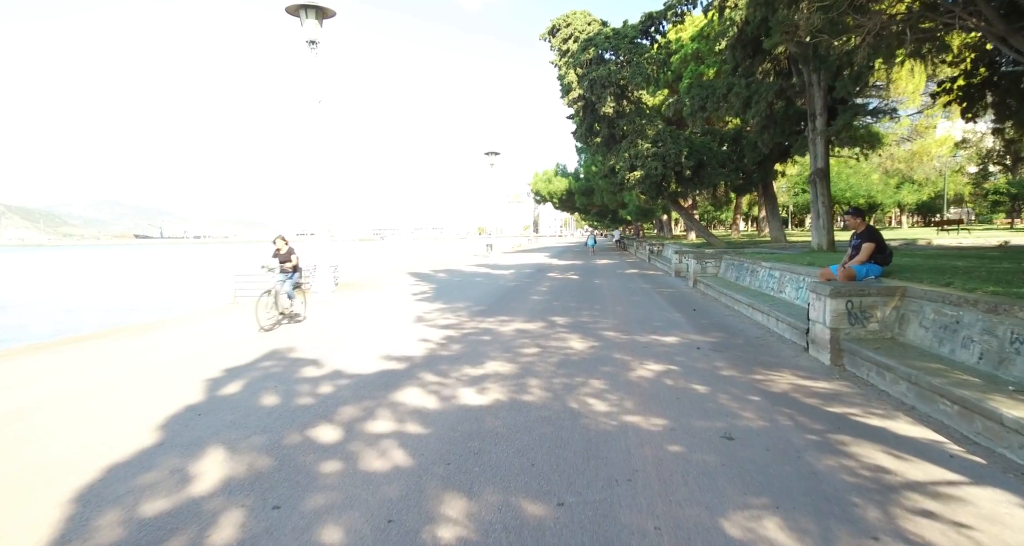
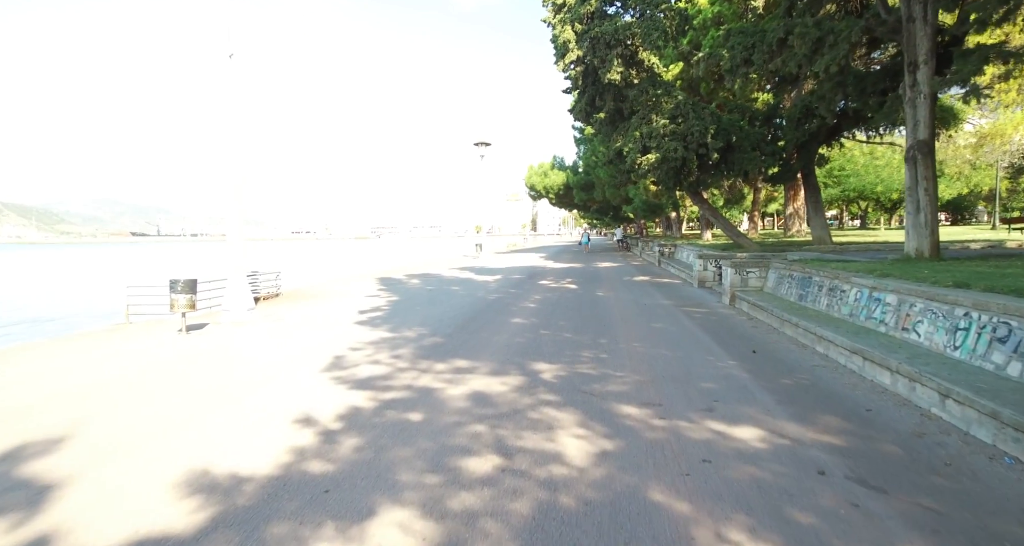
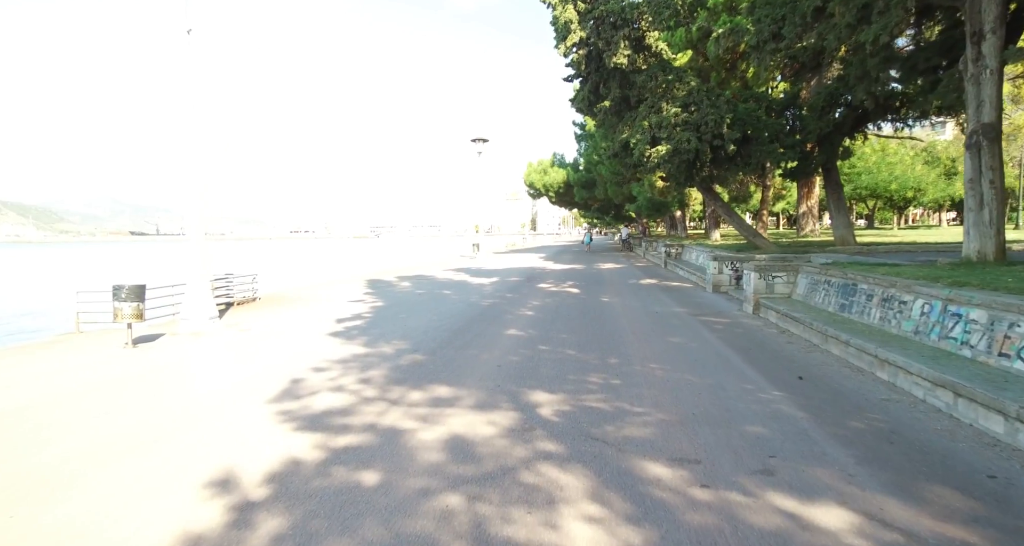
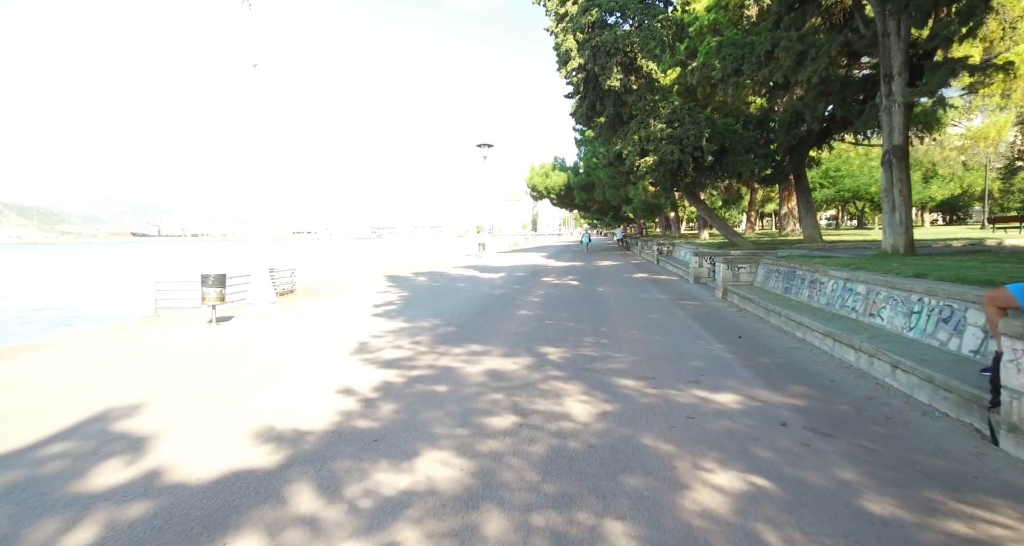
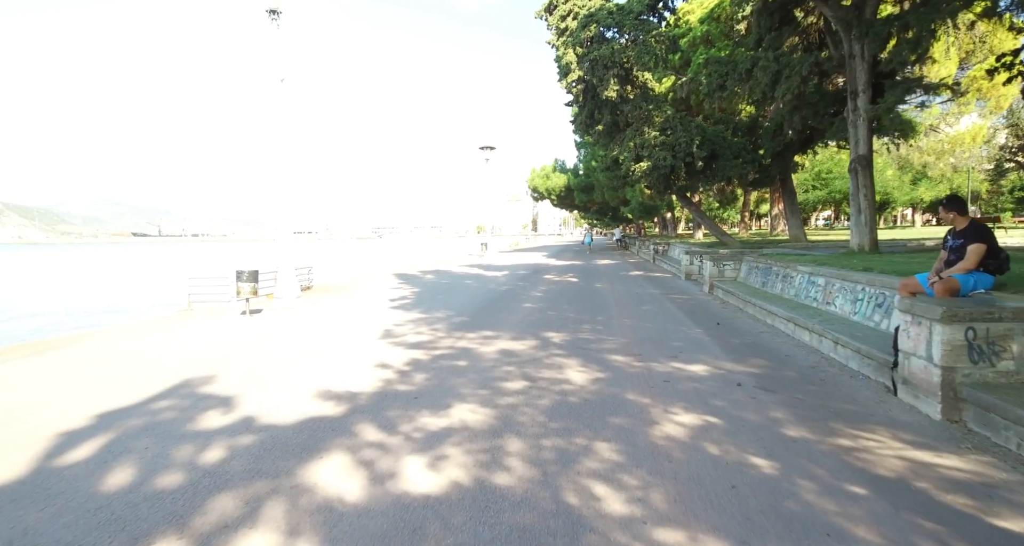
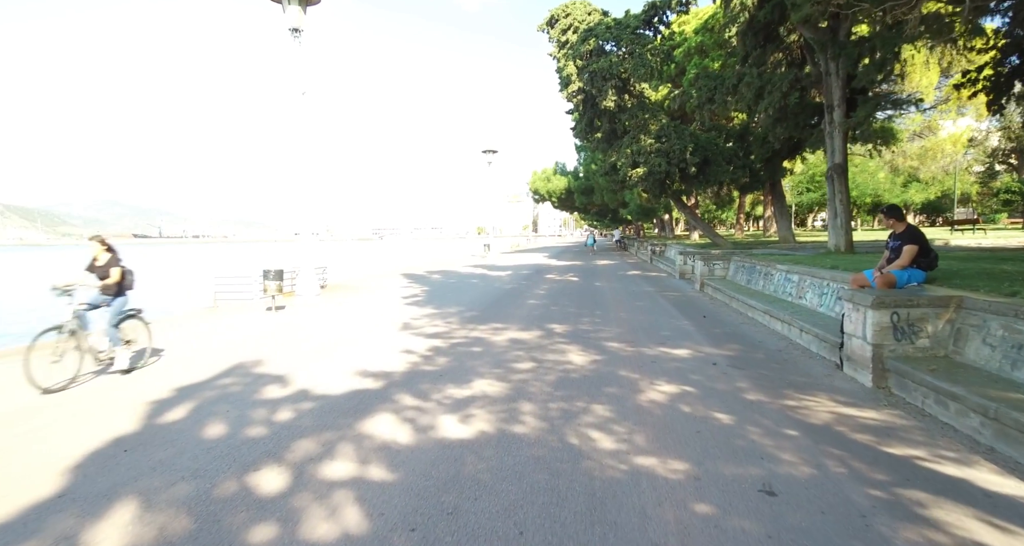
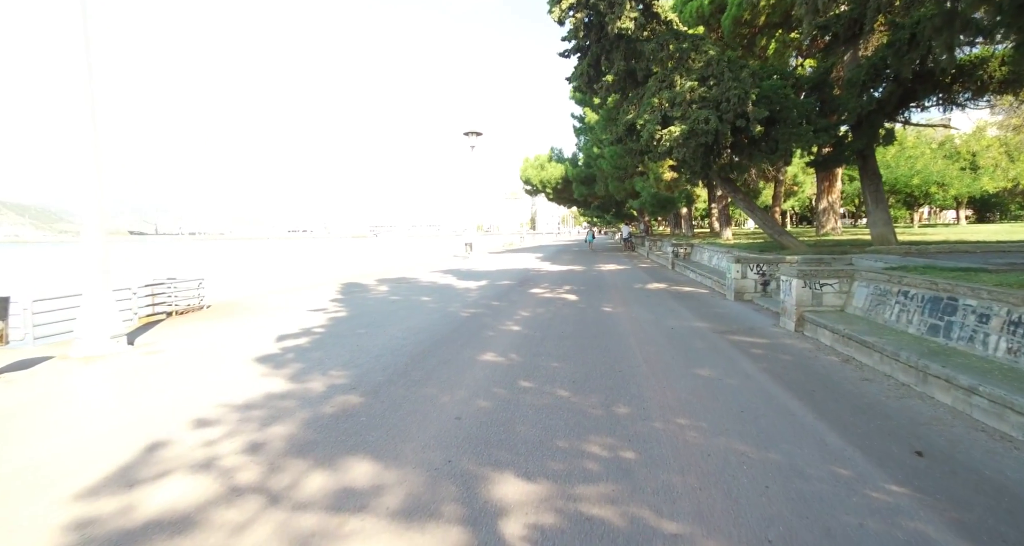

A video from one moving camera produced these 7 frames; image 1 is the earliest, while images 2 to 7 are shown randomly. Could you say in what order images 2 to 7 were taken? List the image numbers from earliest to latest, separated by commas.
6, 5, 4, 2, 3, 7
